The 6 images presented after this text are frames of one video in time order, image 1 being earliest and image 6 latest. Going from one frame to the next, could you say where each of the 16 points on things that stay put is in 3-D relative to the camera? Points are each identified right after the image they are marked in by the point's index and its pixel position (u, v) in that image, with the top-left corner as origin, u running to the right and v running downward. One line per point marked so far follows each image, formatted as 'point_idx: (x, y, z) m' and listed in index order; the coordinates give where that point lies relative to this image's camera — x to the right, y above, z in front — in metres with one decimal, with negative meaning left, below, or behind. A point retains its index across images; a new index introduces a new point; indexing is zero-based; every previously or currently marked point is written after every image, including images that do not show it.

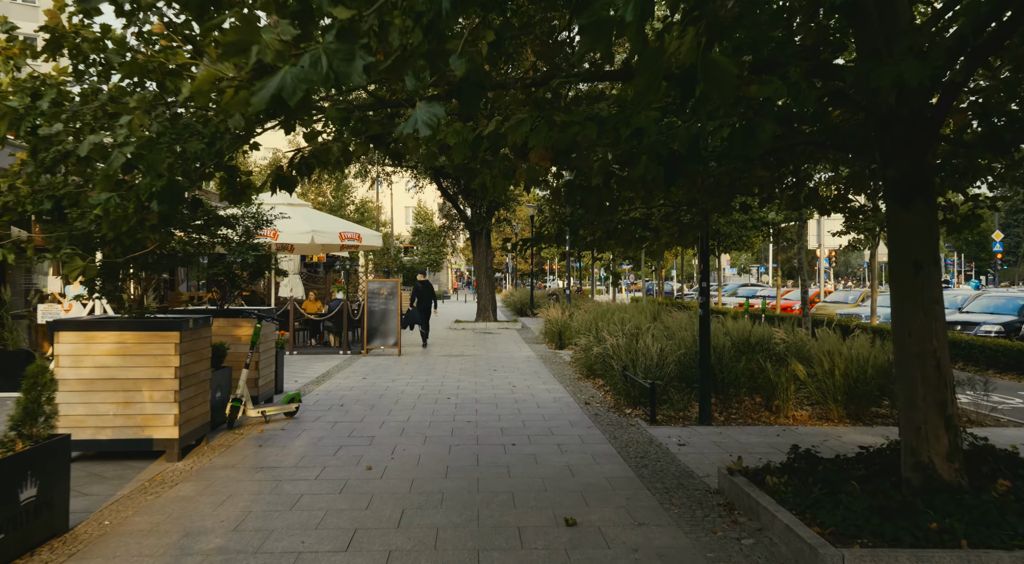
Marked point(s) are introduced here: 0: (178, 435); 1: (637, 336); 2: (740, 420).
0: (-2.8, -1.3, +5.9) m
1: (+1.8, -0.8, +10.3) m
2: (+2.7, -1.6, +8.1) m
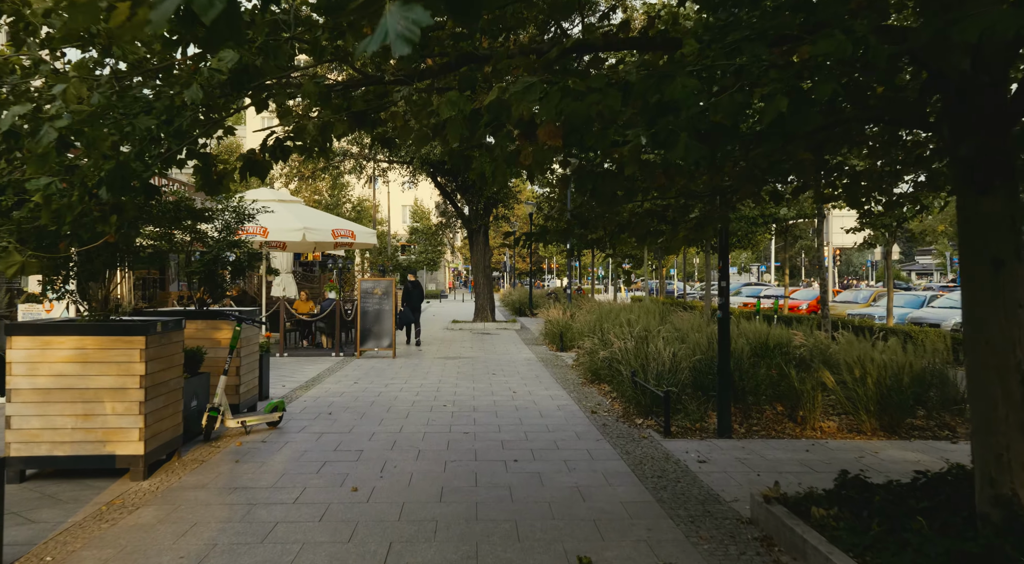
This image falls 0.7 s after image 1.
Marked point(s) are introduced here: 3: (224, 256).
0: (-2.8, -1.3, +5.3) m
1: (+1.8, -0.8, +9.7) m
2: (+2.7, -1.6, +7.5) m
3: (-3.2, +0.3, +7.7) m
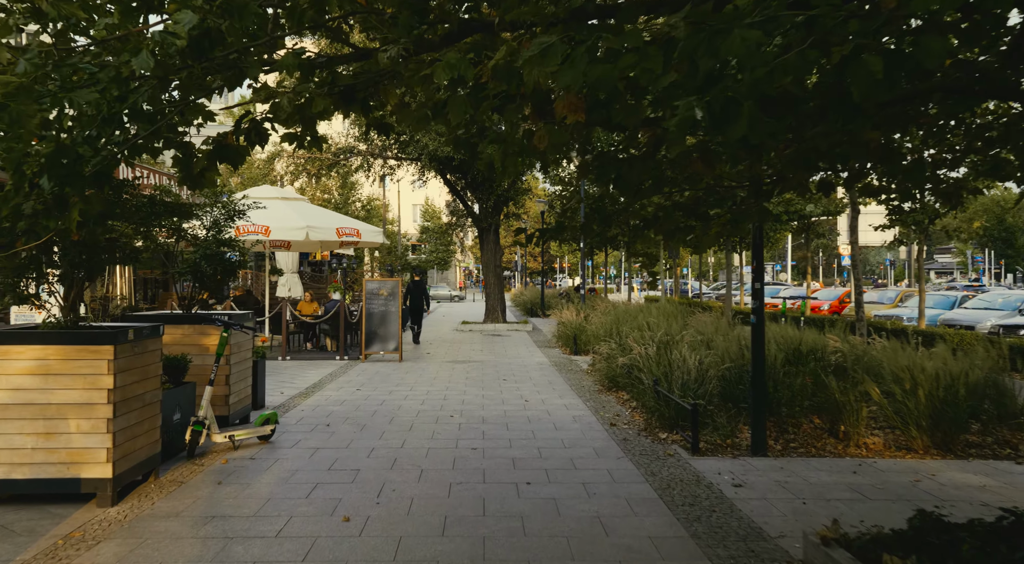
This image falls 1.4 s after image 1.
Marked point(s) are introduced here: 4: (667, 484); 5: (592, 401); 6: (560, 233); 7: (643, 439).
0: (-2.7, -1.3, +4.7) m
1: (+2.0, -0.8, +9.0) m
2: (+2.8, -1.6, +6.8) m
3: (-3.1, +0.3, +7.1) m
4: (+1.2, -1.6, +5.6) m
5: (+1.1, -1.6, +9.2) m
6: (+0.4, +0.4, +5.7) m
7: (+1.3, -1.6, +7.1) m
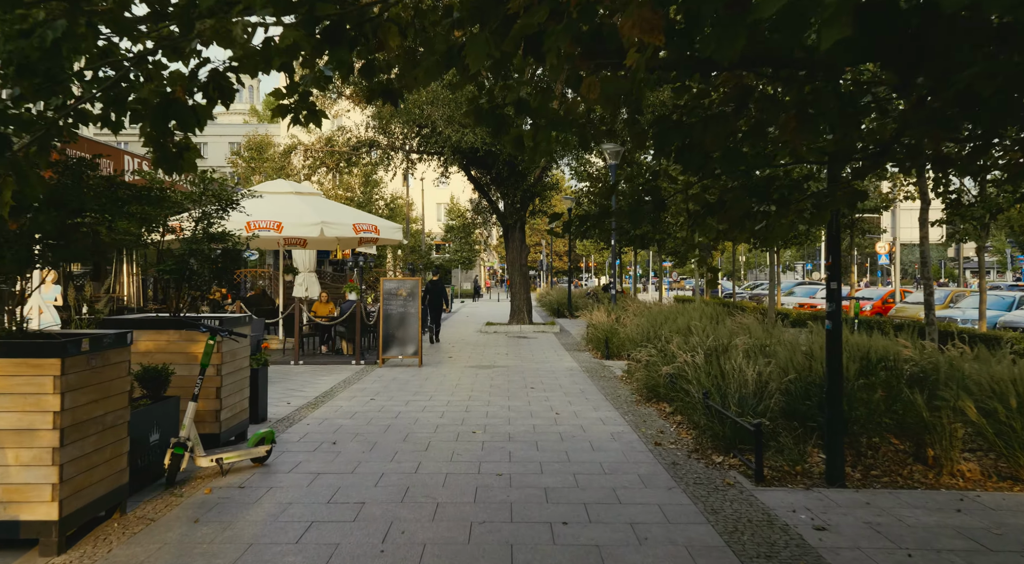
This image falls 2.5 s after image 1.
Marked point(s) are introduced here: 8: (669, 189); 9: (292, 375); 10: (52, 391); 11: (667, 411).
0: (-2.5, -1.3, +3.9) m
1: (+2.3, -0.8, +8.0) m
2: (+3.1, -1.6, +5.8) m
3: (-2.8, +0.3, +6.3) m
4: (+1.5, -1.6, +4.6) m
5: (+1.4, -1.6, +8.3) m
6: (+0.6, +0.4, +4.8) m
7: (+1.6, -1.6, +6.1) m
8: (+1.2, +0.7, +5.1) m
9: (-3.5, -1.5, +11.1) m
10: (-2.5, -0.6, +3.8) m
11: (+1.8, -1.5, +8.2) m
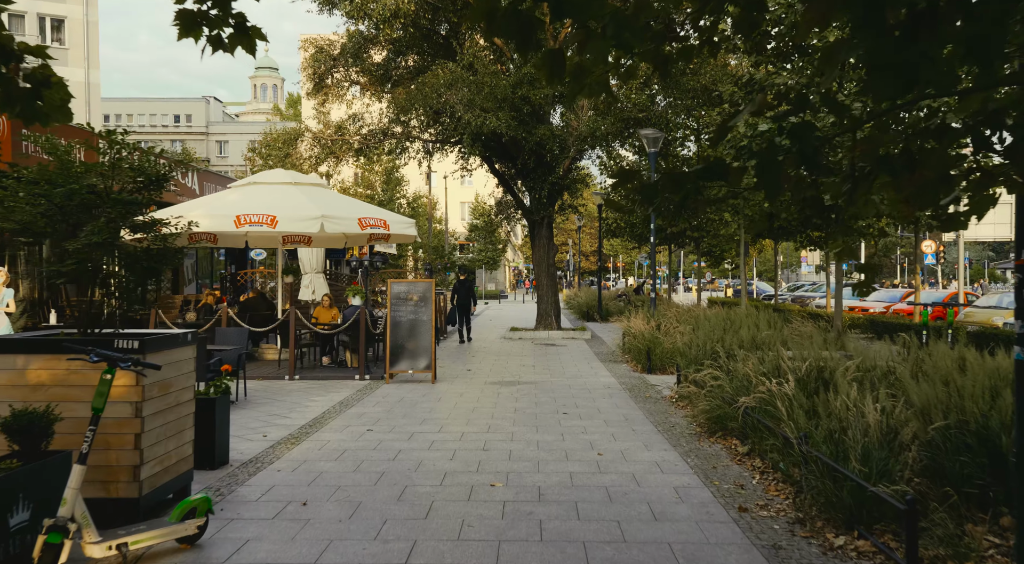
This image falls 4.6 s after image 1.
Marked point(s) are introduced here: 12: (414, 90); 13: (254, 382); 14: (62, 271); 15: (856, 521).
0: (-2.4, -1.3, +2.2) m
1: (+2.6, -0.8, +6.1) m
2: (+3.3, -1.7, +3.9) m
3: (-2.6, +0.2, +4.6) m
4: (+1.6, -1.6, +2.8) m
5: (+1.7, -1.6, +6.5) m
6: (+0.8, +0.4, +3.0) m
7: (+1.8, -1.6, +4.3) m
8: (+1.3, +0.6, +3.3) m
9: (-3.1, -1.5, +9.4) m
10: (-2.4, -0.6, +2.2) m
11: (+2.1, -1.6, +6.4) m
12: (-2.5, +4.8, +17.6) m
13: (-3.8, -1.5, +10.3) m
14: (-2.8, +0.1, +4.4) m
15: (+2.1, -1.5, +4.4) m
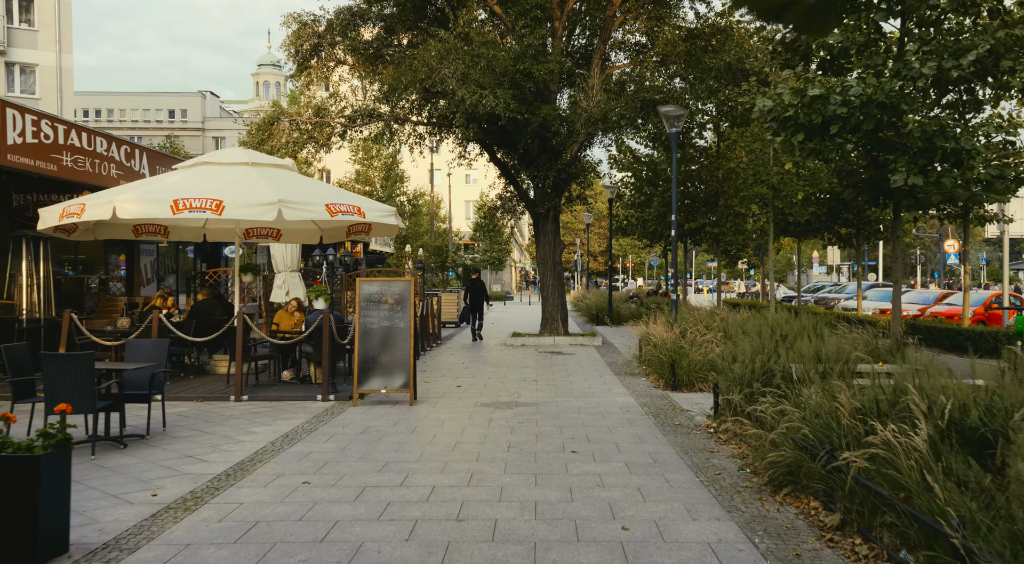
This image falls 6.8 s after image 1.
0: (-2.5, -1.3, +0.2) m
1: (+2.5, -0.8, +4.1) m
2: (+3.1, -1.6, +1.8) m
3: (-2.7, +0.3, +2.6) m
4: (+1.5, -1.6, +0.7) m
5: (+1.6, -1.6, +4.4) m
6: (+0.6, +0.4, +1.0) m
7: (+1.7, -1.6, +2.2) m
8: (+1.2, +0.7, +1.3) m
9: (-3.2, -1.5, +7.5) m
10: (-2.6, -0.6, +0.2) m
11: (+2.0, -1.5, +4.4) m
12: (-2.4, +4.8, +15.6) m
13: (-3.8, -1.5, +8.3) m
14: (-2.9, +0.1, +2.4) m
15: (+2.0, -1.5, +2.3) m
